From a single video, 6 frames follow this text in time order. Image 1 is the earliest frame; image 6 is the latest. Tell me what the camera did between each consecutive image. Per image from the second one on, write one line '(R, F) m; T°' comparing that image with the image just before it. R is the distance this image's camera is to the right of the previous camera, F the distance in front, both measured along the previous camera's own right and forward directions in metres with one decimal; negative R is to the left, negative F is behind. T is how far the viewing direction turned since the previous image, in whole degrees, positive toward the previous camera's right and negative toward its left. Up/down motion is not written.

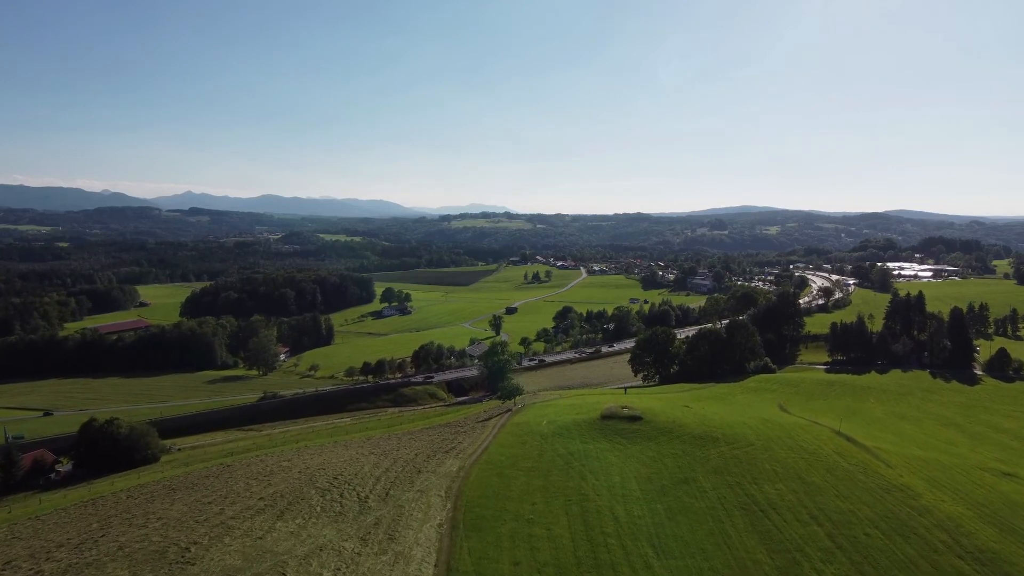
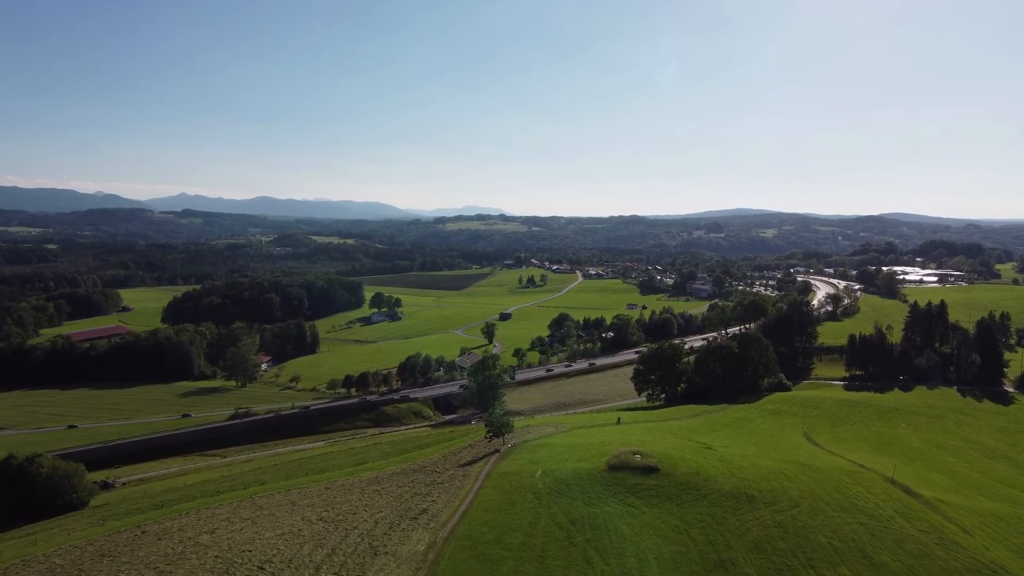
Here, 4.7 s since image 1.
(+0.4, +6.1) m; +1°
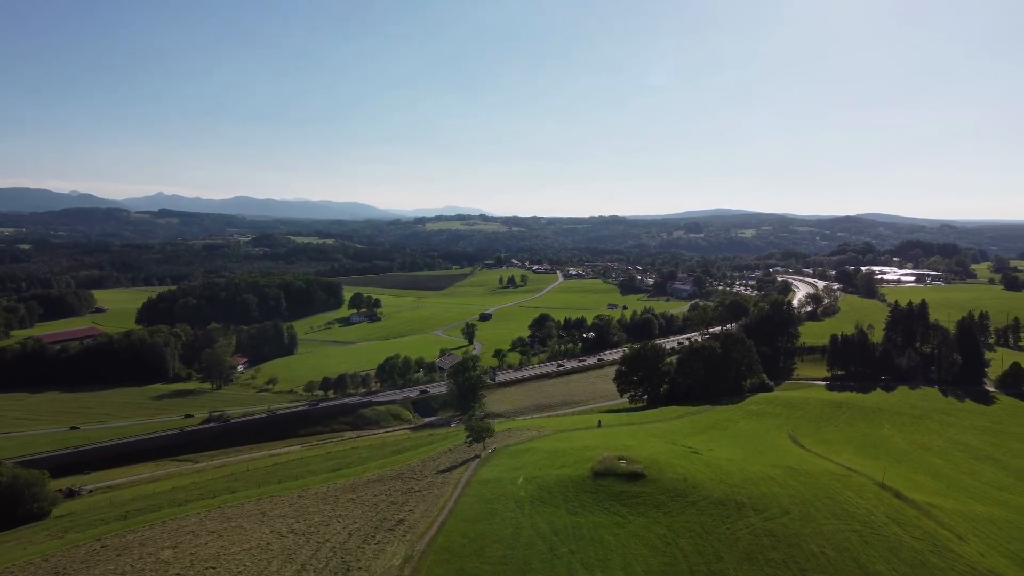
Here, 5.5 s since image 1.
(0.0, +1.4) m; +2°
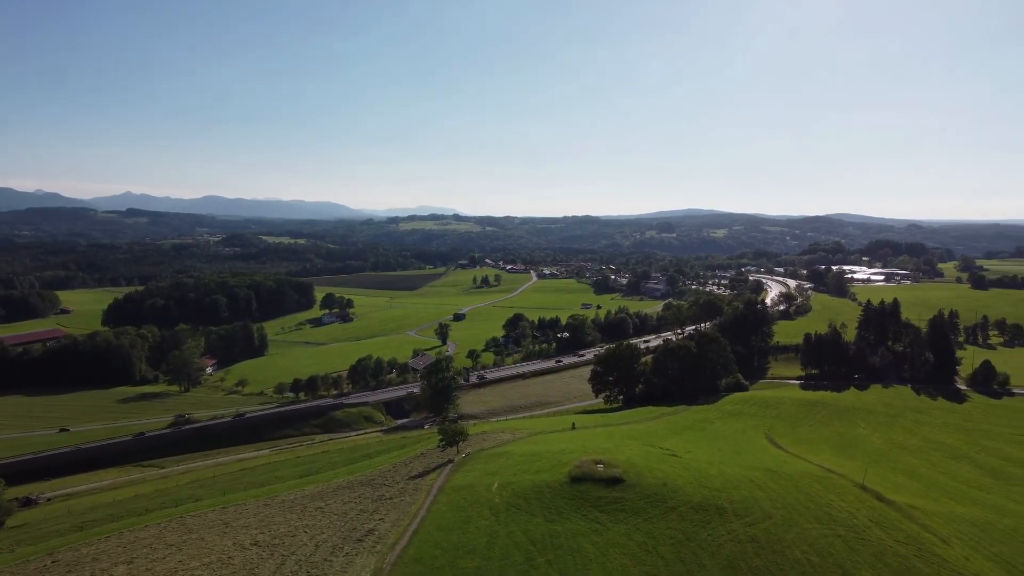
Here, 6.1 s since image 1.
(0.0, +1.5) m; +3°
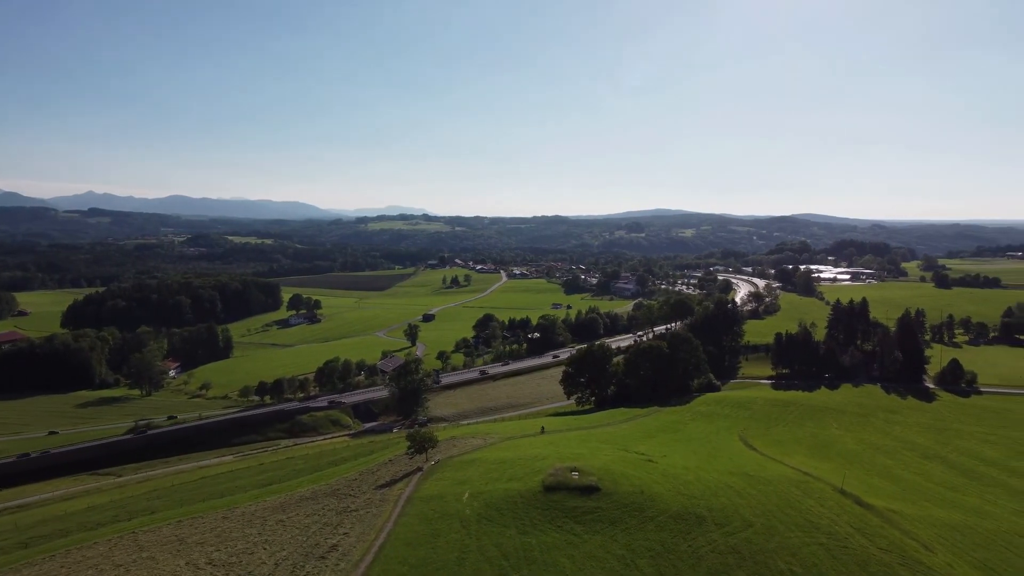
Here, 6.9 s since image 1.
(0.0, +1.7) m; +3°
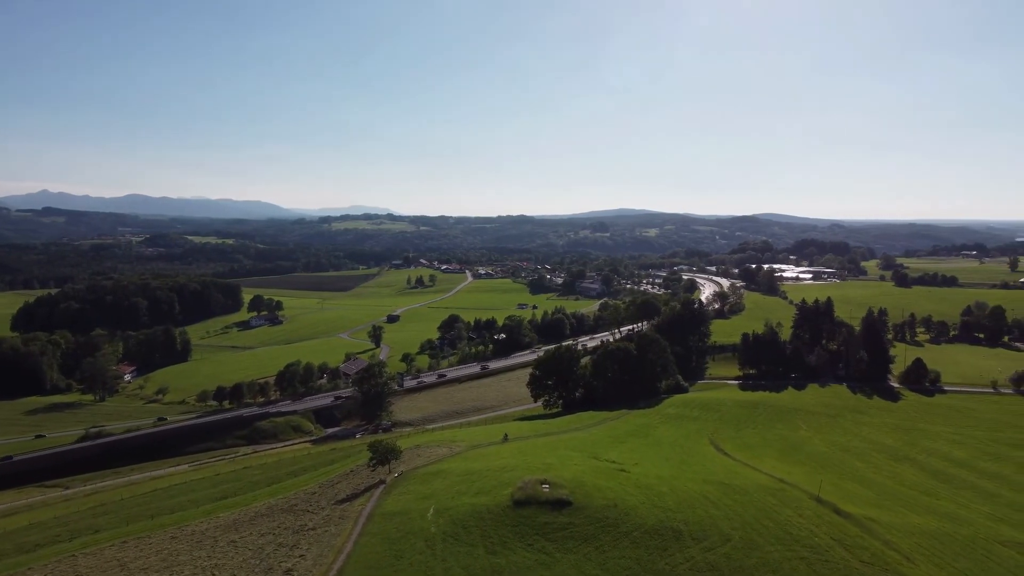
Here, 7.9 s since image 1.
(0.0, +1.9) m; +4°
